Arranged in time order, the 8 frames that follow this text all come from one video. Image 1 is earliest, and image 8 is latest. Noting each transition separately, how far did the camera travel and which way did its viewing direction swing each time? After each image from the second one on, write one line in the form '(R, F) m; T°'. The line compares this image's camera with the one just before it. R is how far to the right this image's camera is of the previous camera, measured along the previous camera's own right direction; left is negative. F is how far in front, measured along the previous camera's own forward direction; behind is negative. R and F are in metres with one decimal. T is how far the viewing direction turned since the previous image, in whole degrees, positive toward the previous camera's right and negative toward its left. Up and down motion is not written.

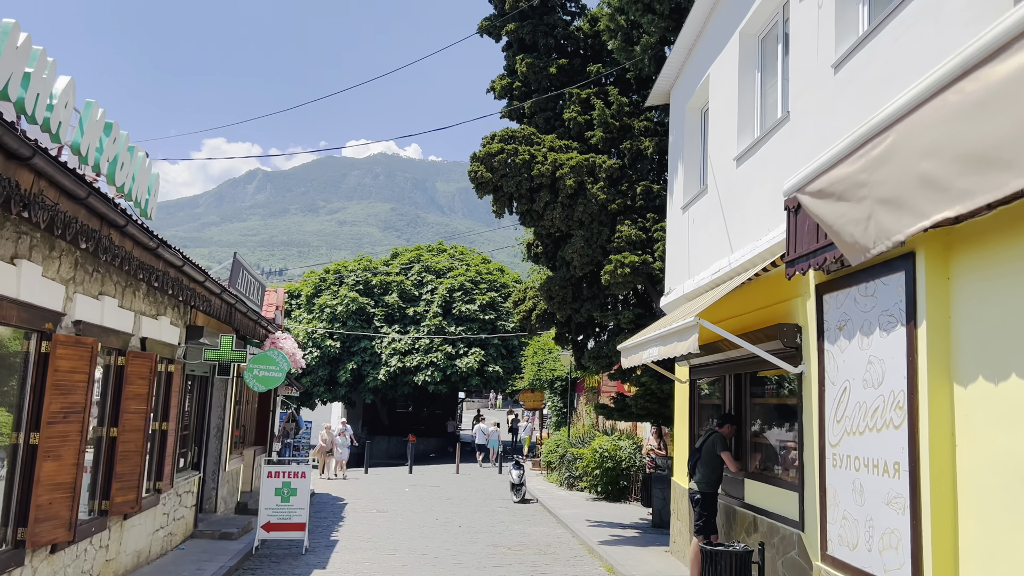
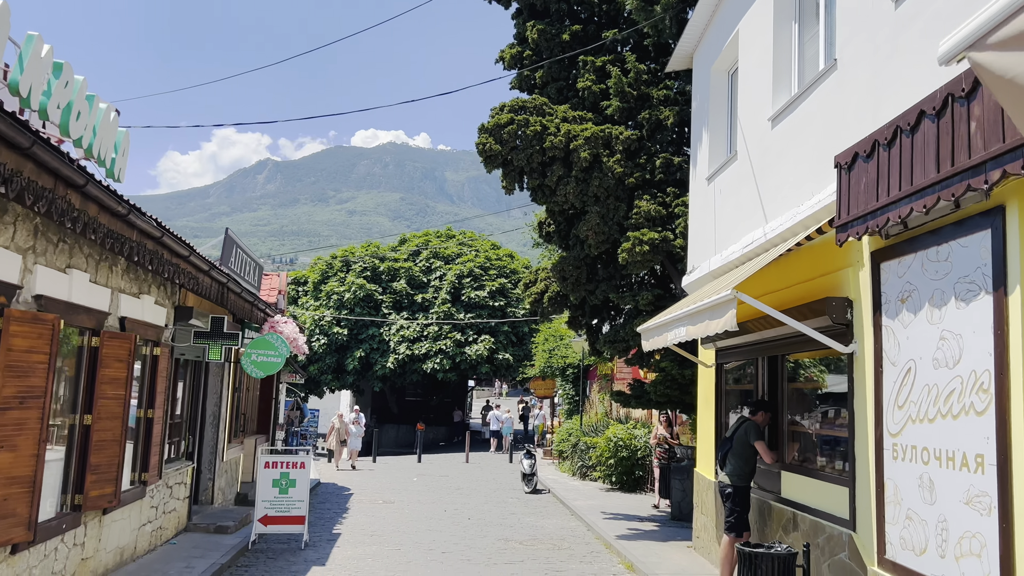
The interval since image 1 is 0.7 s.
(0.0, +0.8) m; -1°
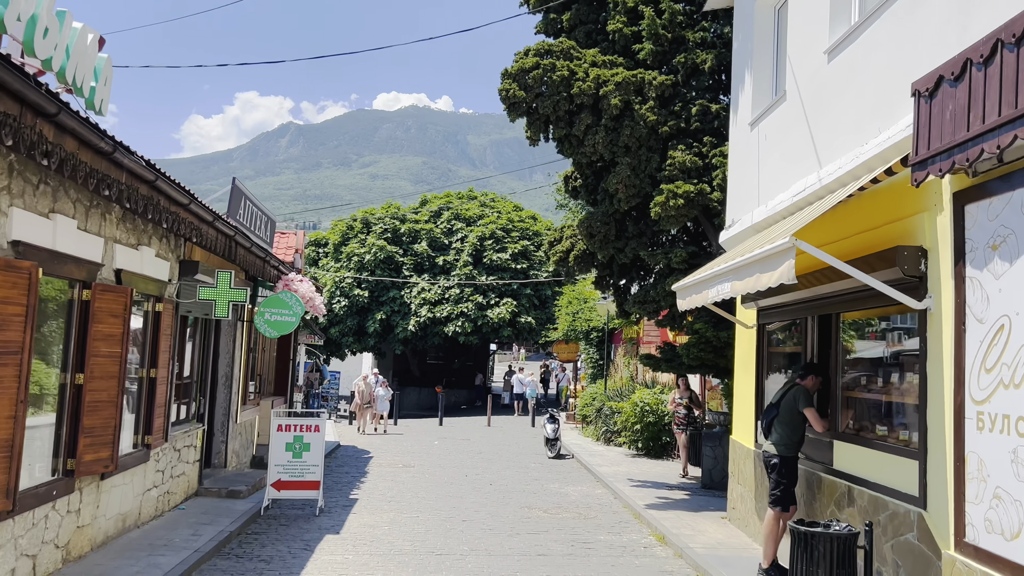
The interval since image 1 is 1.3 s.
(0.0, +0.7) m; -2°
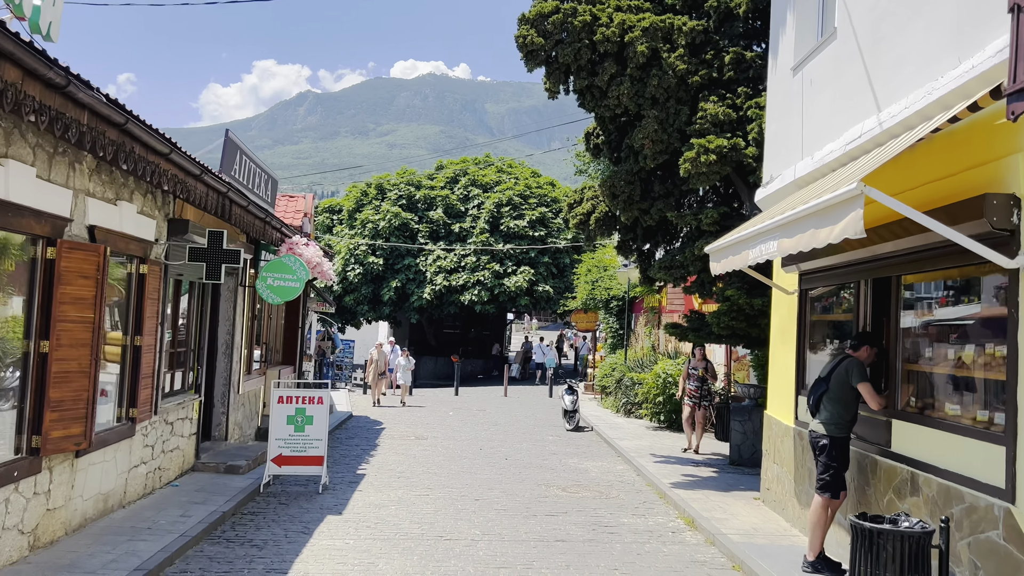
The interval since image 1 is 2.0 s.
(0.0, +0.8) m; -1°
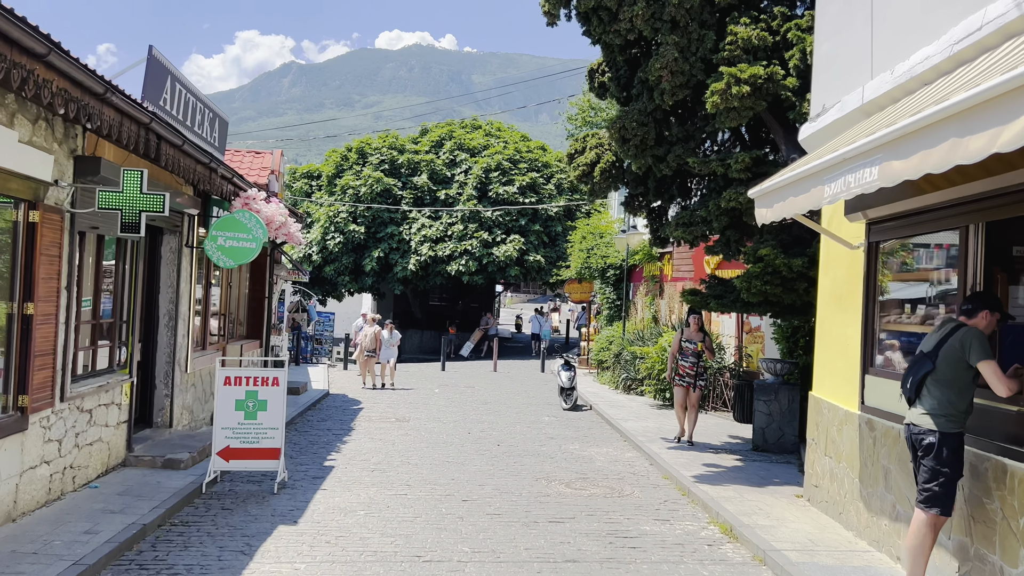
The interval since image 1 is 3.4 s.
(-0.1, +1.7) m; +1°
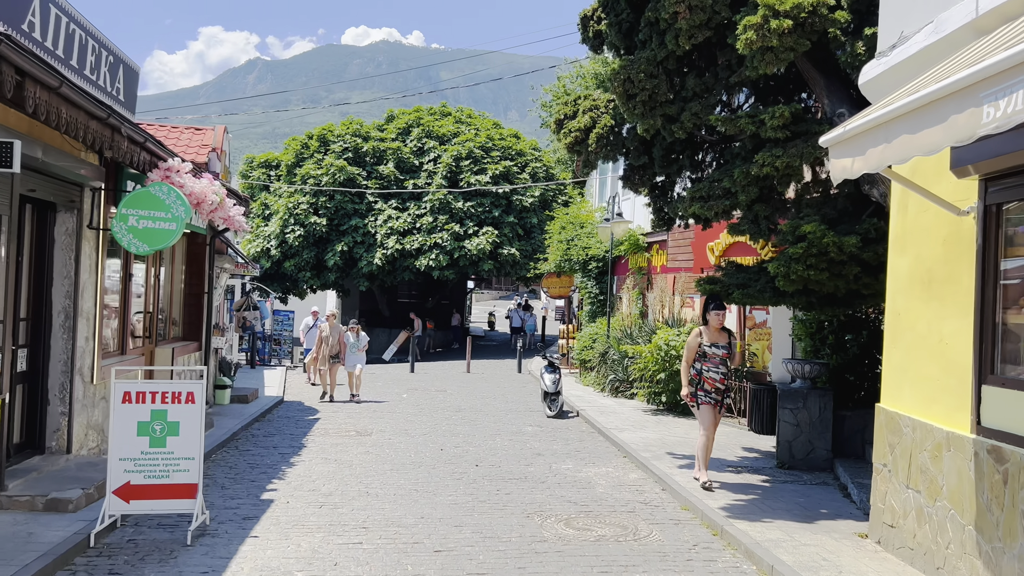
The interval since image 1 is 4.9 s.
(-0.1, +1.9) m; +2°
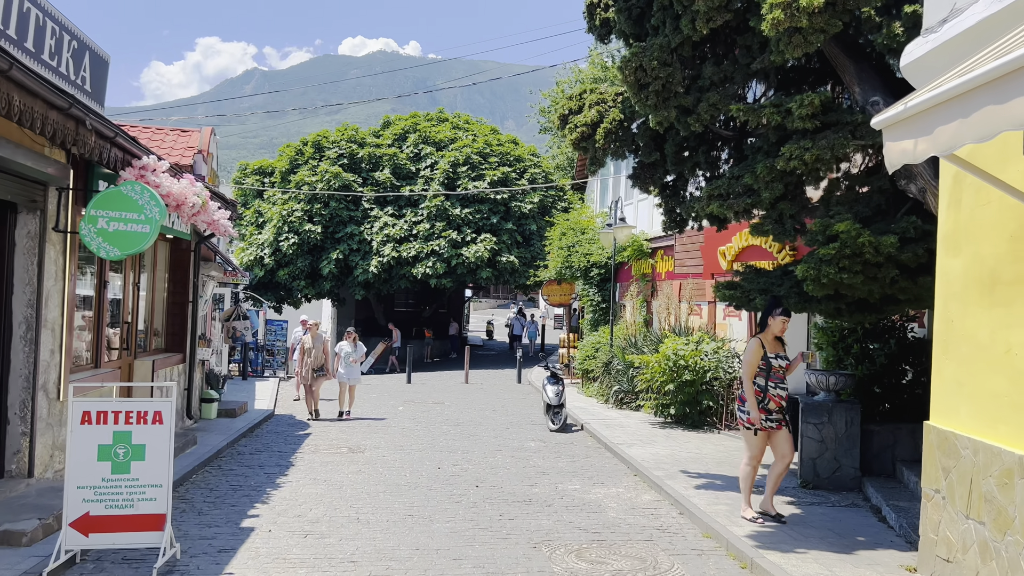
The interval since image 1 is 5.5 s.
(-0.1, +0.7) m; 0°
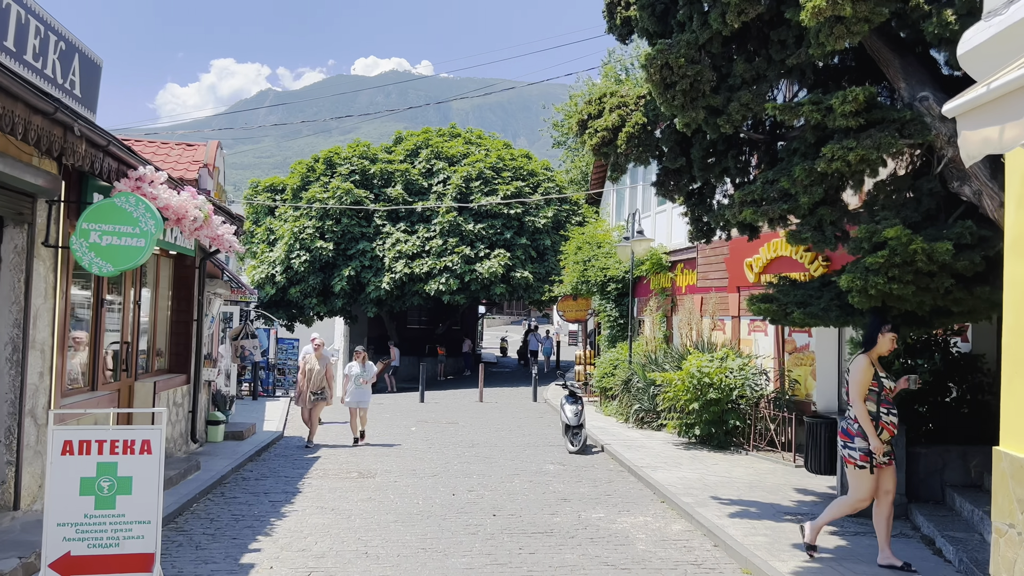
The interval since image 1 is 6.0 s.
(0.0, +0.5) m; -1°
